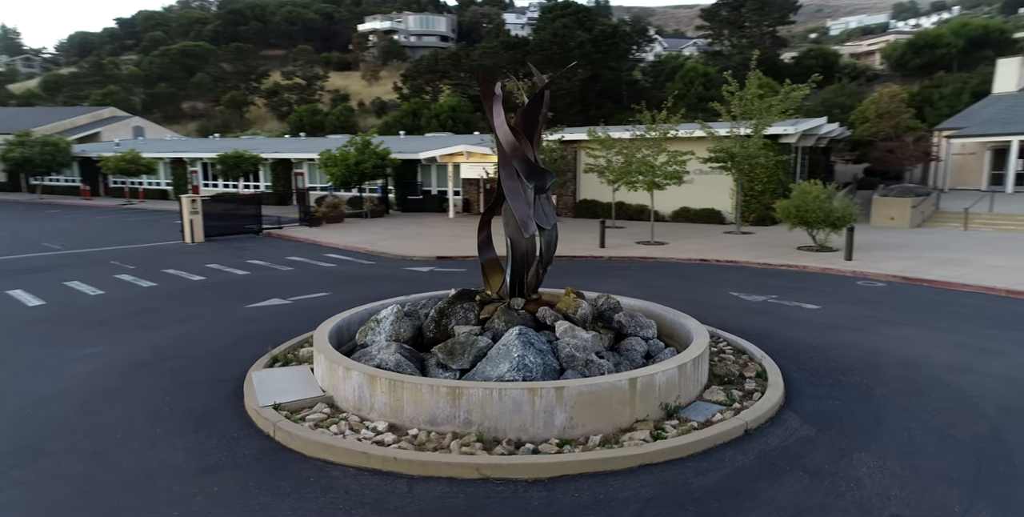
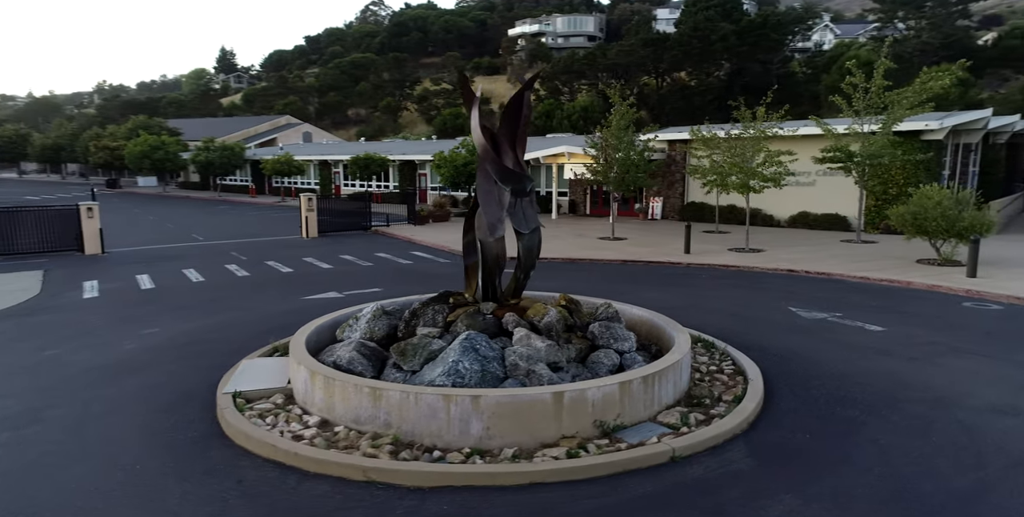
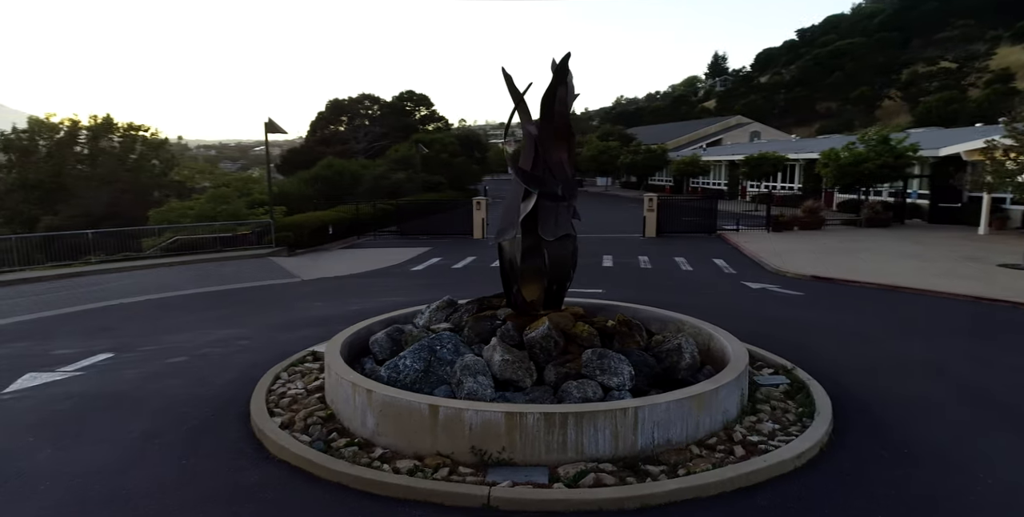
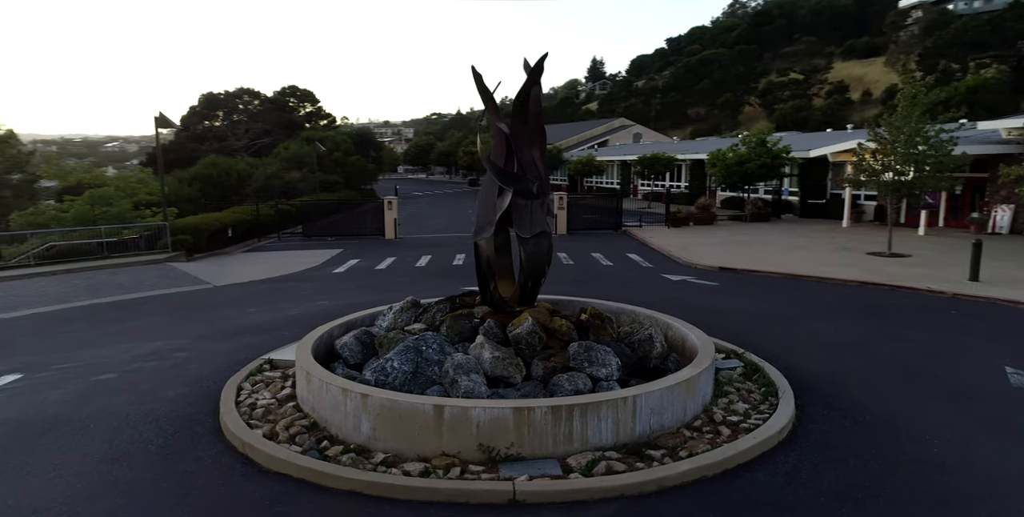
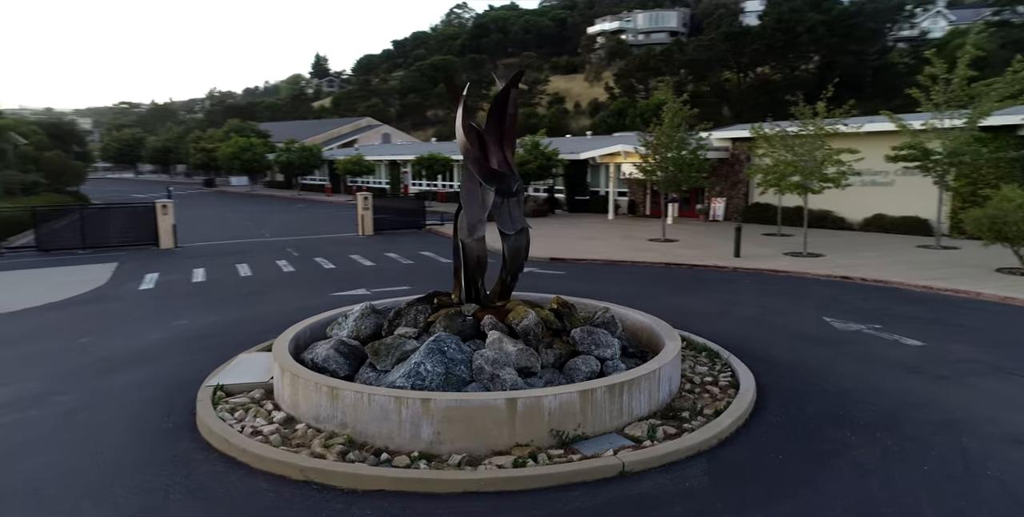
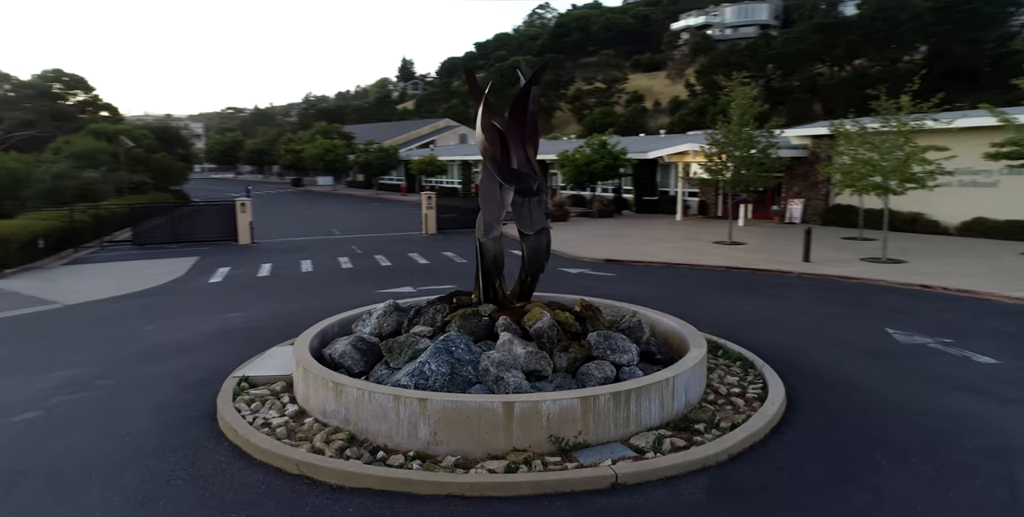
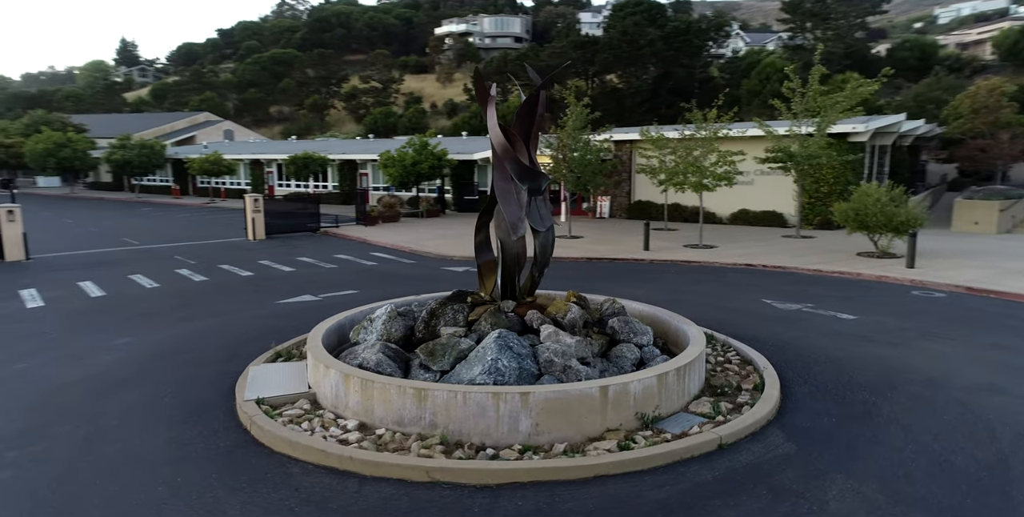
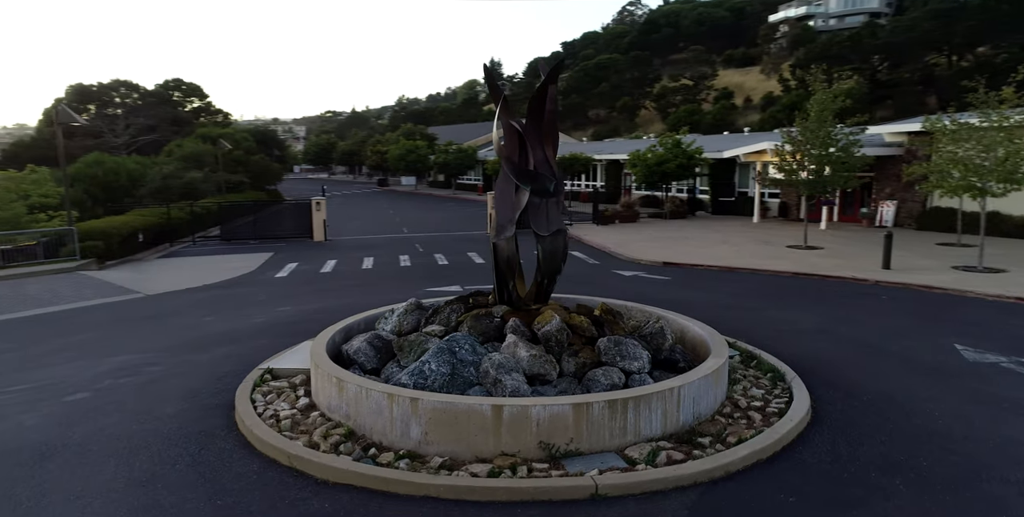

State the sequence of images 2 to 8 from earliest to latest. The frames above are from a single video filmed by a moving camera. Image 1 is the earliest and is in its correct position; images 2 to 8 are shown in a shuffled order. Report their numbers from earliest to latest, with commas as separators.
7, 2, 5, 6, 8, 4, 3
